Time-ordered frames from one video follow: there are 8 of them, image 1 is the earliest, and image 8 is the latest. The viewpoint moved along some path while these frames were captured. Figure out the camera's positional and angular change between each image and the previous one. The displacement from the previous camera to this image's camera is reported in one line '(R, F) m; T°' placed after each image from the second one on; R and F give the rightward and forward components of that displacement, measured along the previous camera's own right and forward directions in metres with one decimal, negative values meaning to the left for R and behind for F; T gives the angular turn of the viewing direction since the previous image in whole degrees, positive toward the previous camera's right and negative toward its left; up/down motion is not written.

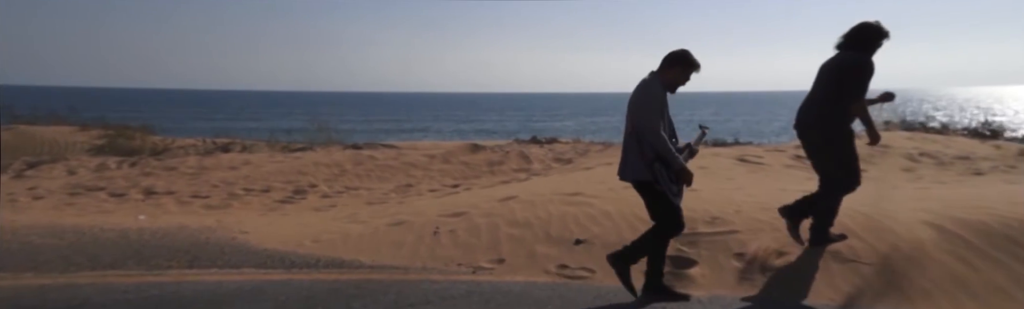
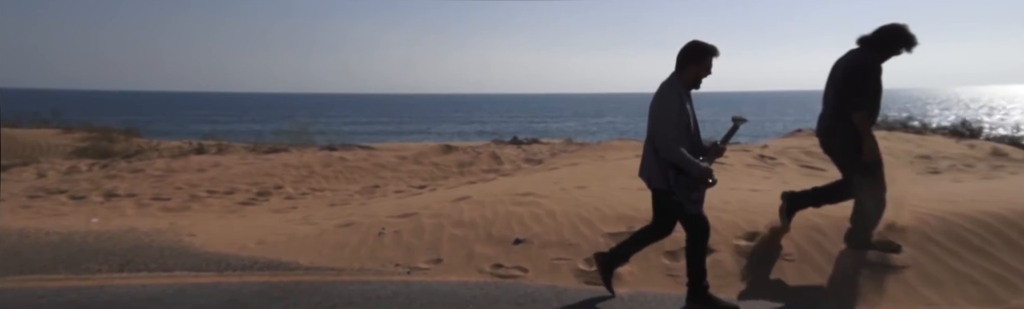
(+0.3, 0.0) m; +2°
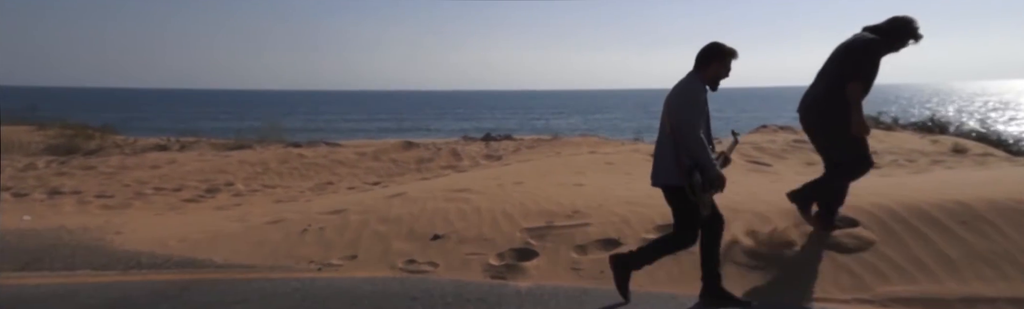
(+0.4, 0.0) m; +3°
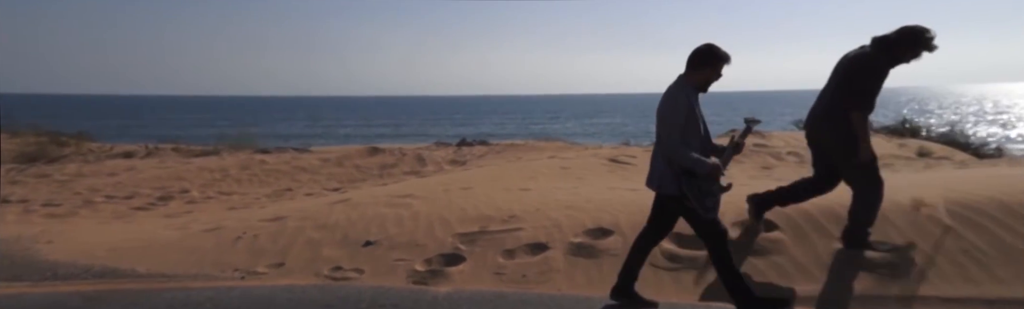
(+0.3, 0.0) m; +2°
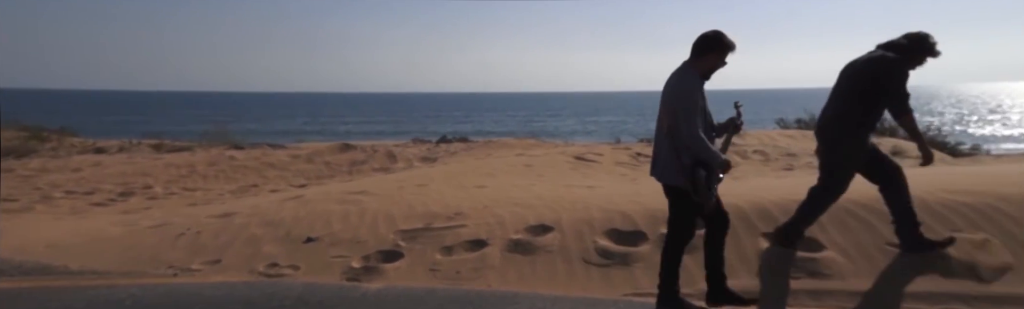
(+0.3, 0.0) m; +2°
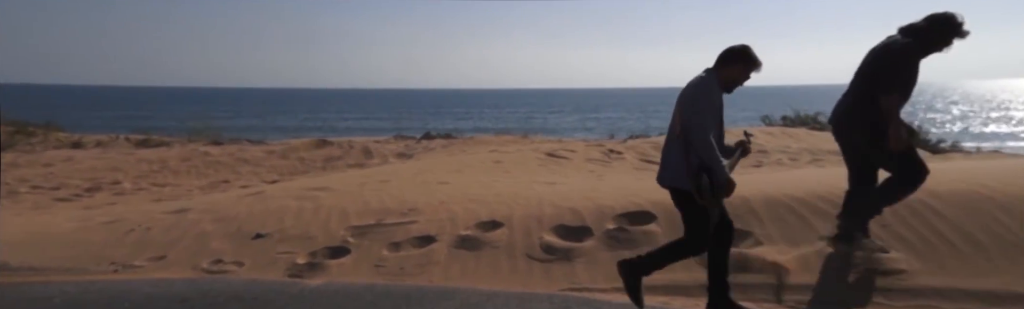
(+0.2, 0.0) m; +1°
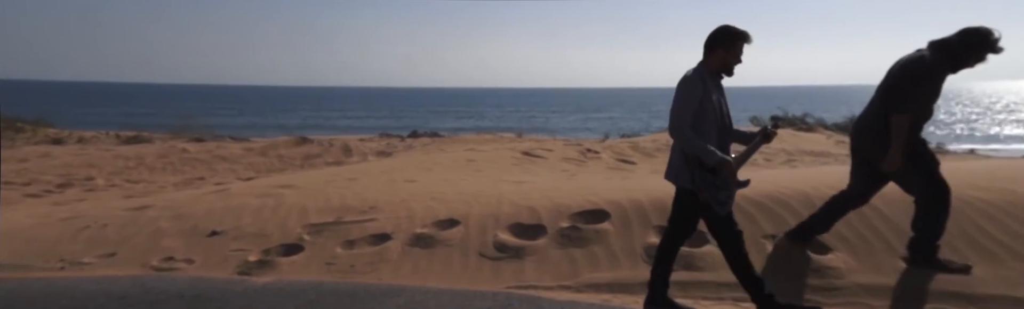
(+0.2, 0.0) m; +1°
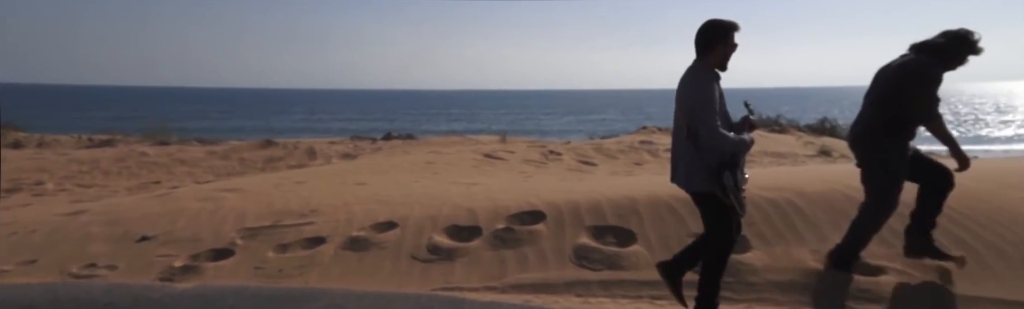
(+0.3, 0.0) m; +2°
